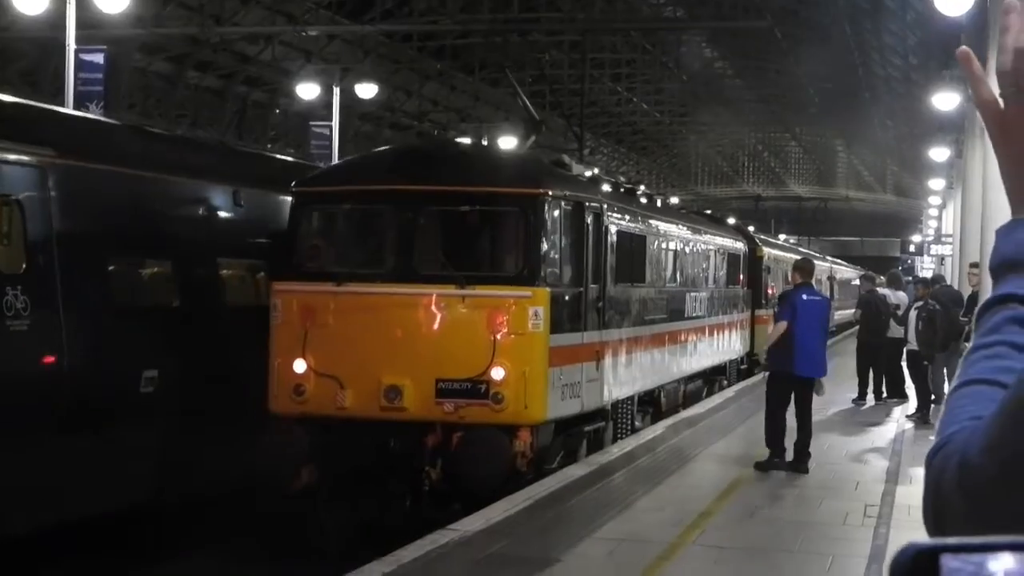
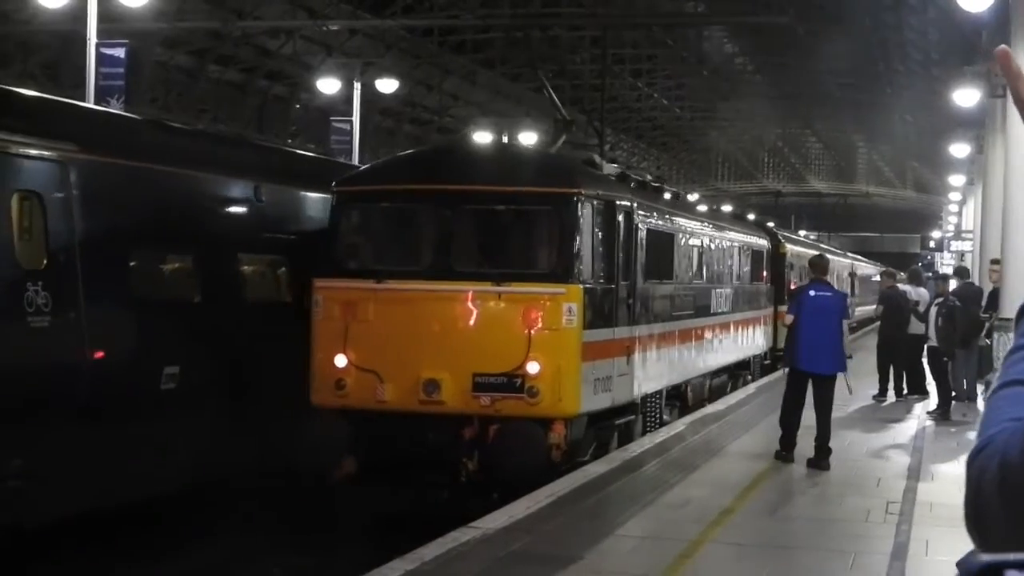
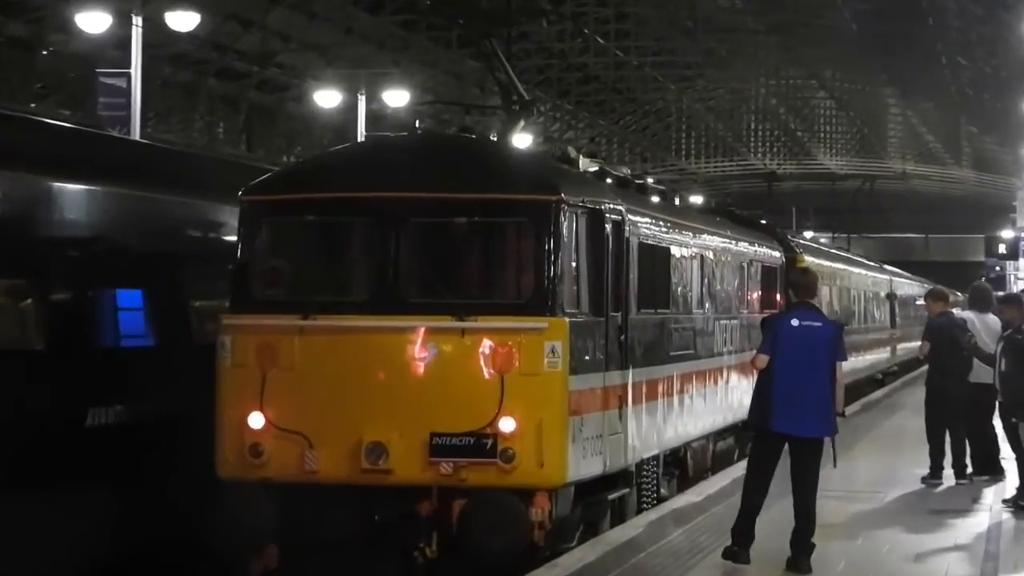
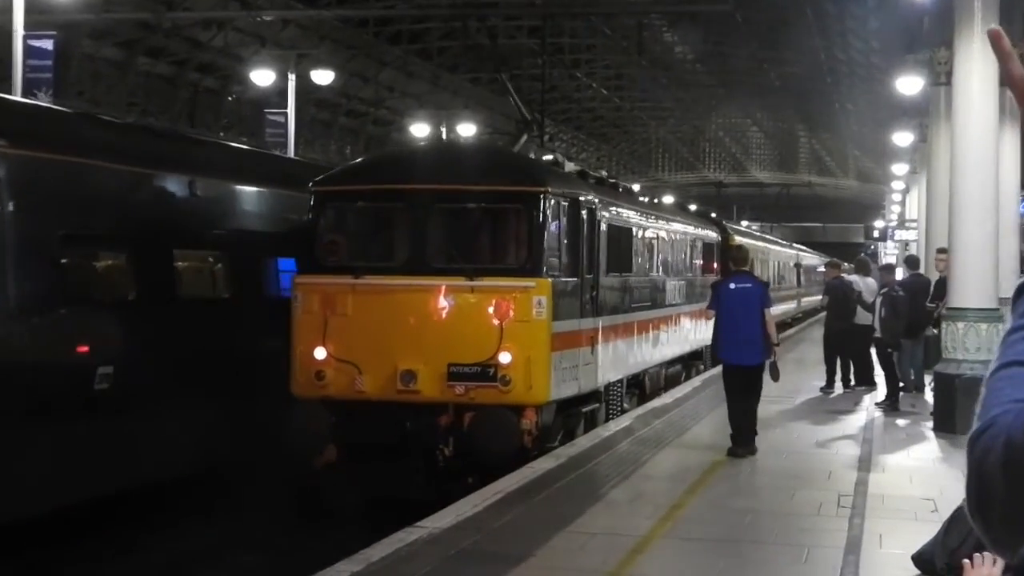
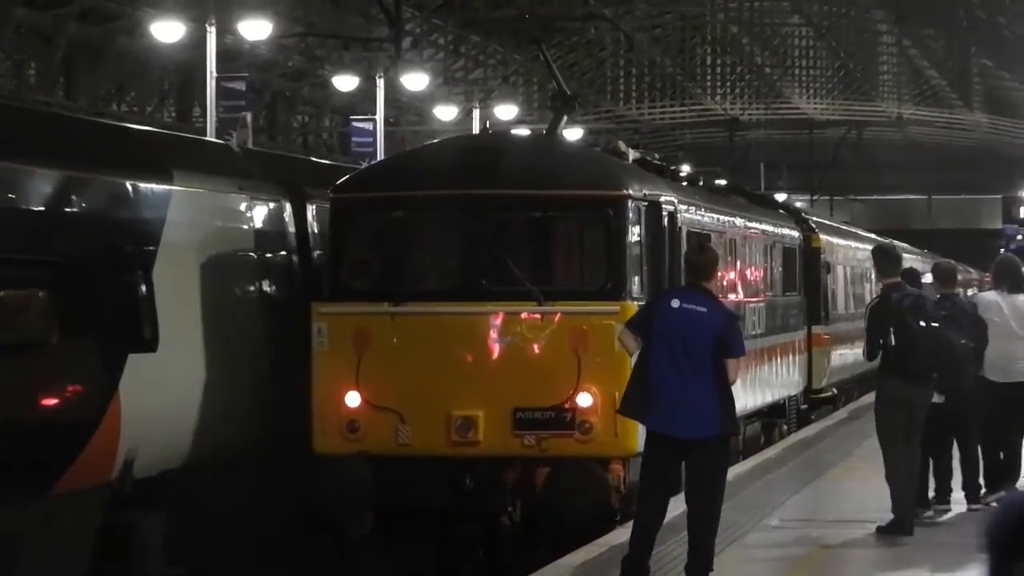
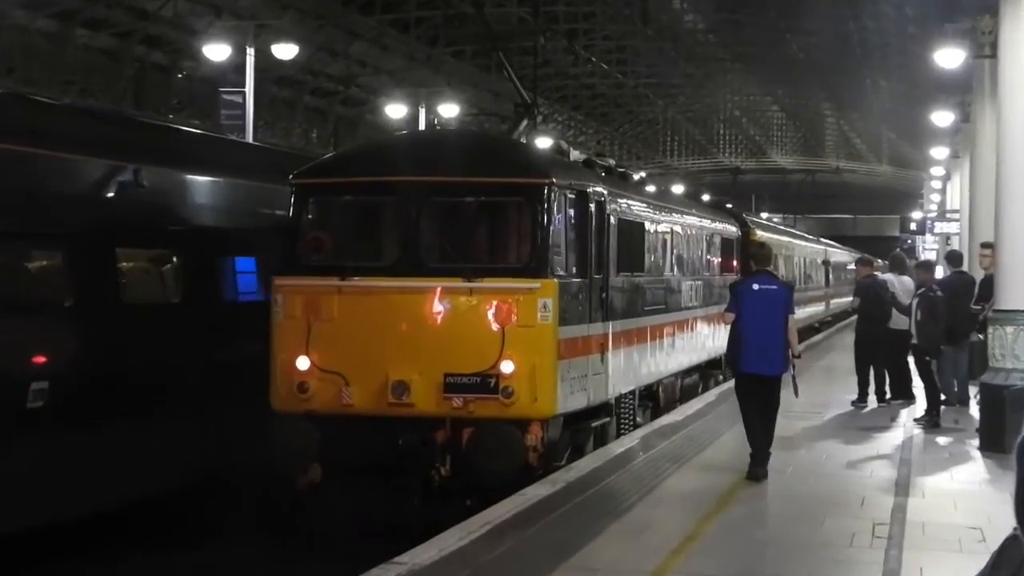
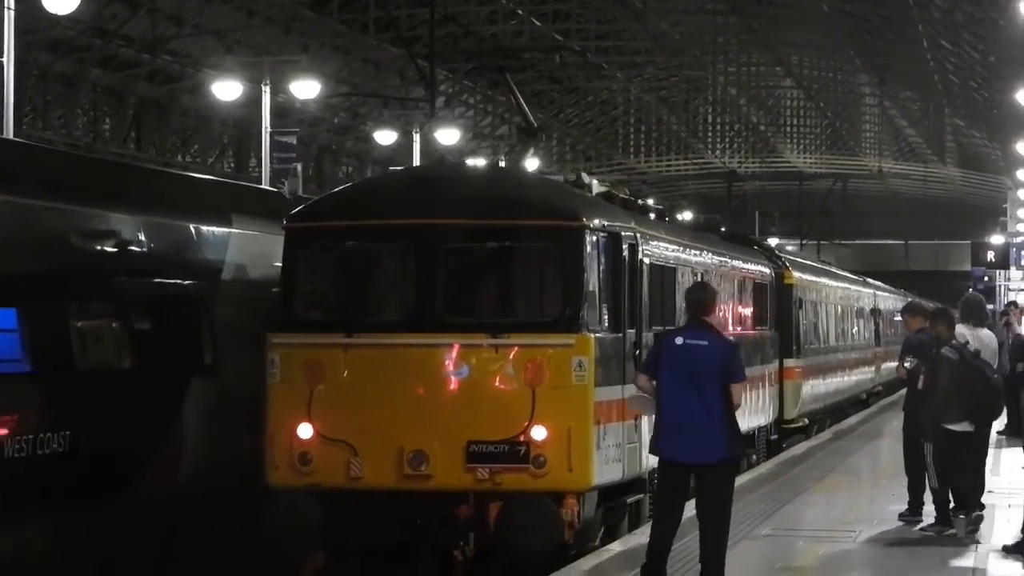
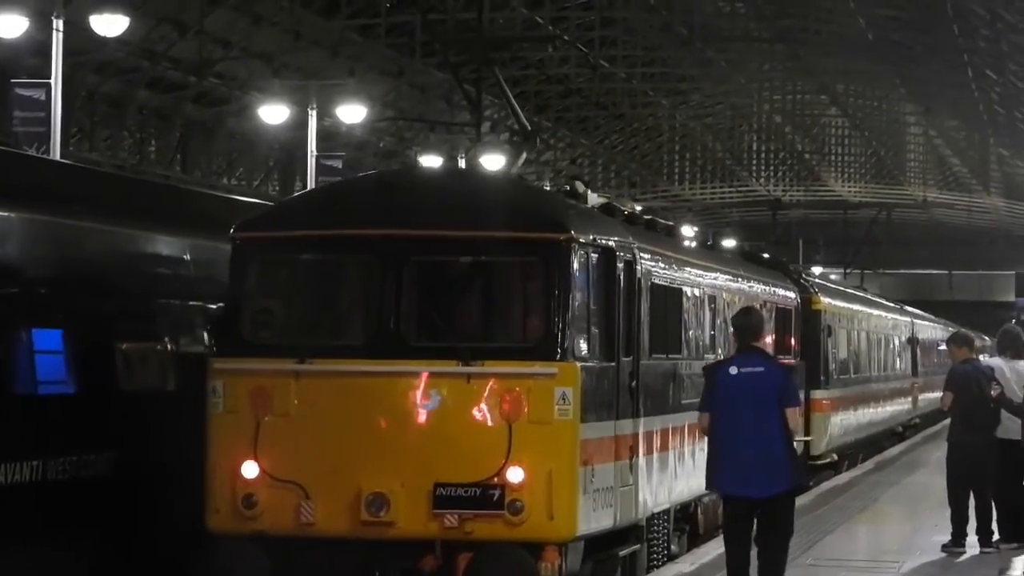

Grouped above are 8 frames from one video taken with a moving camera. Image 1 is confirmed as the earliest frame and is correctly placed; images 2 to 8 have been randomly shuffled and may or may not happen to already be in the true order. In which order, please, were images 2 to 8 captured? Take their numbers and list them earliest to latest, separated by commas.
2, 4, 6, 3, 8, 7, 5
